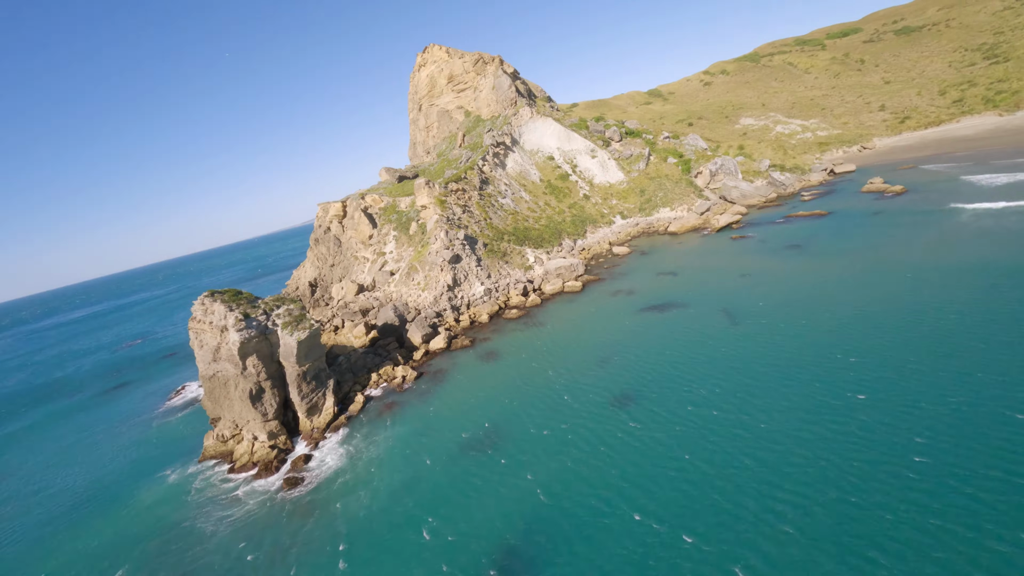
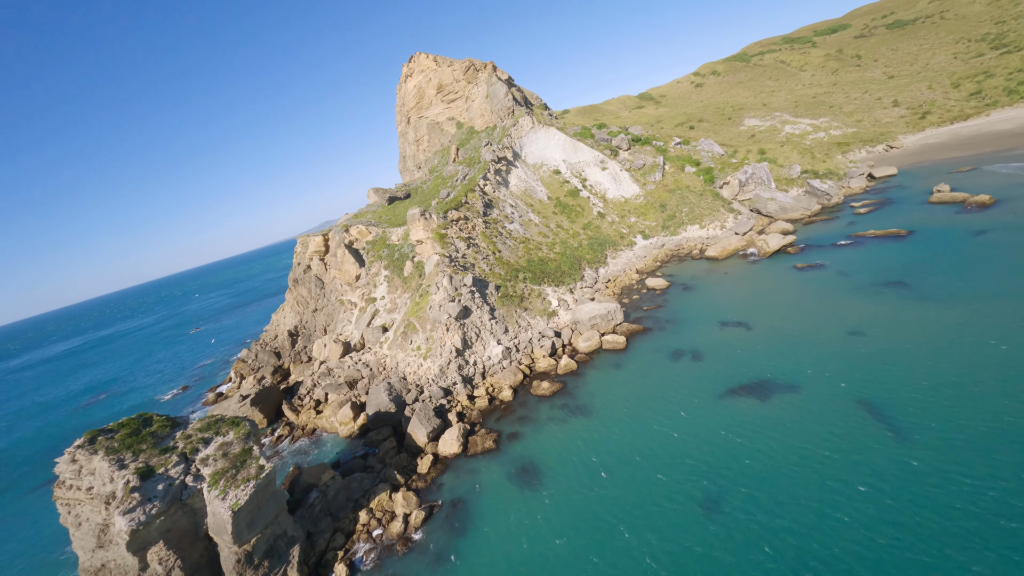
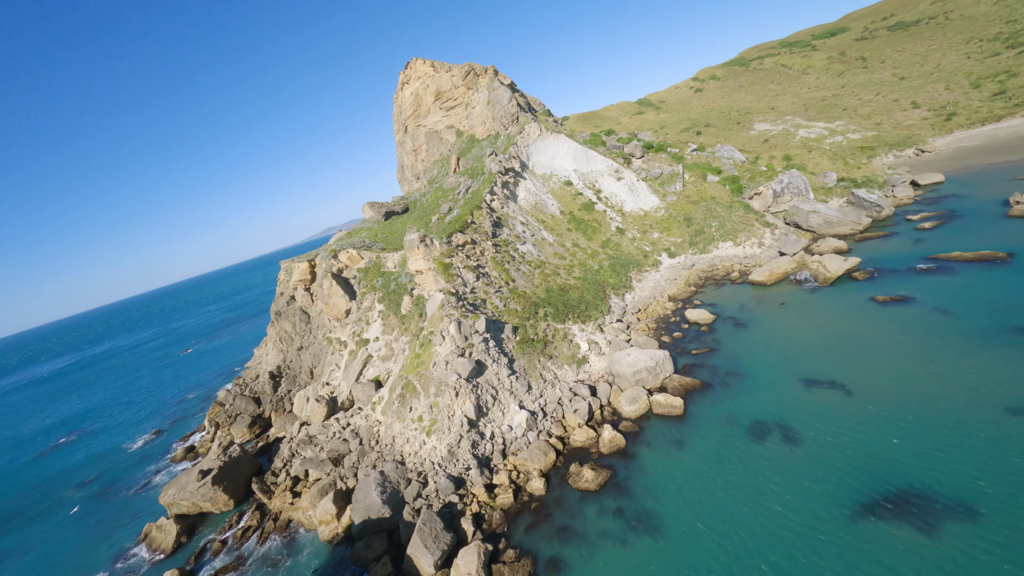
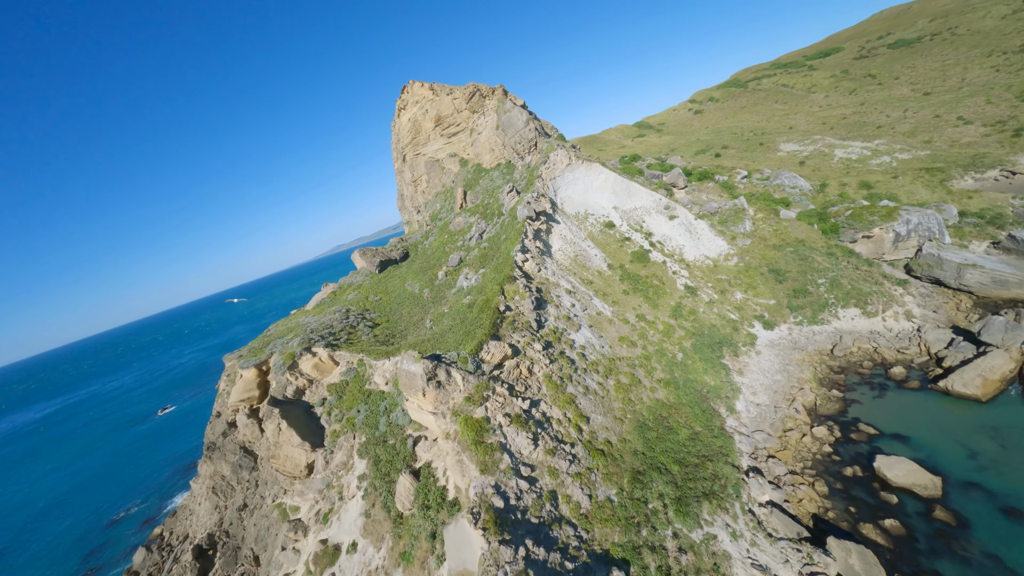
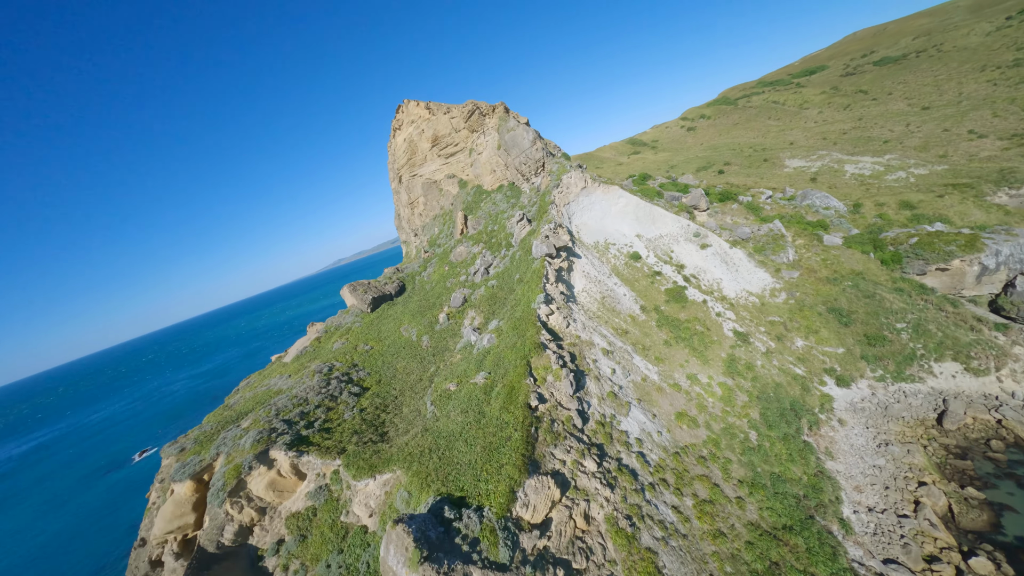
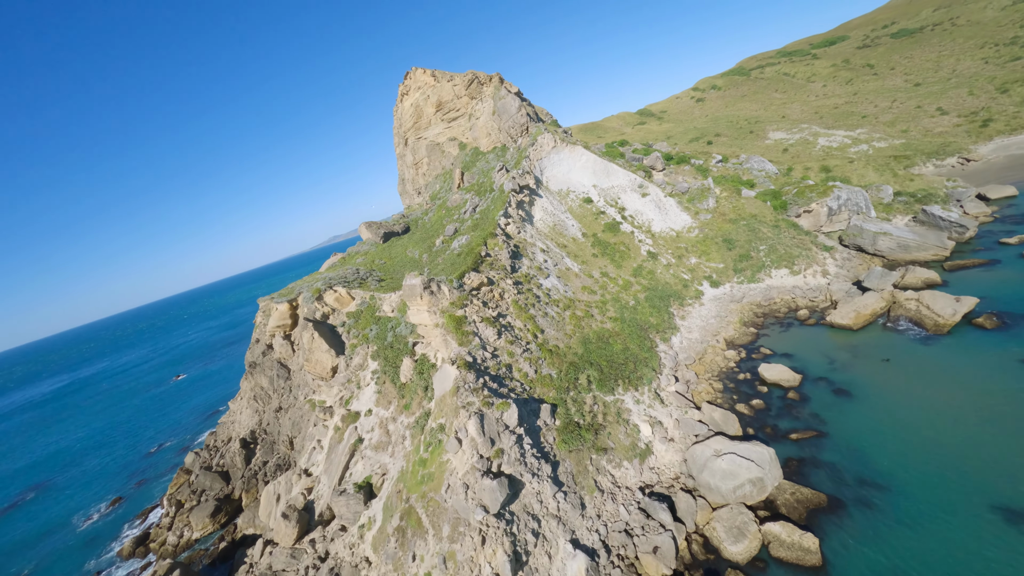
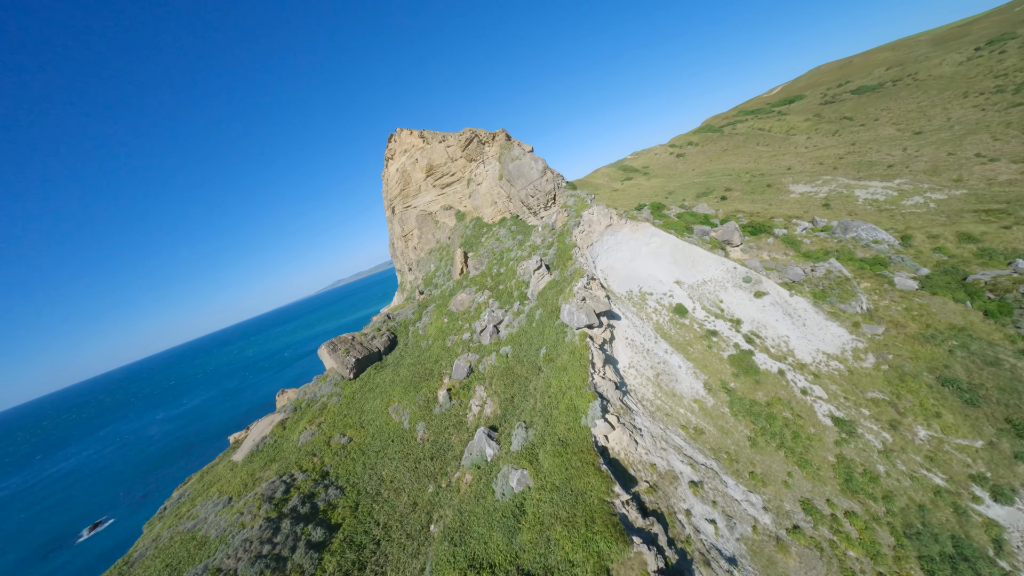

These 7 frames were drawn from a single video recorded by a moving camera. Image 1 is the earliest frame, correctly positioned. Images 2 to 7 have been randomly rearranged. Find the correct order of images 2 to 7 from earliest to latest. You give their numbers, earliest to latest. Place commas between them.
2, 3, 6, 4, 5, 7
